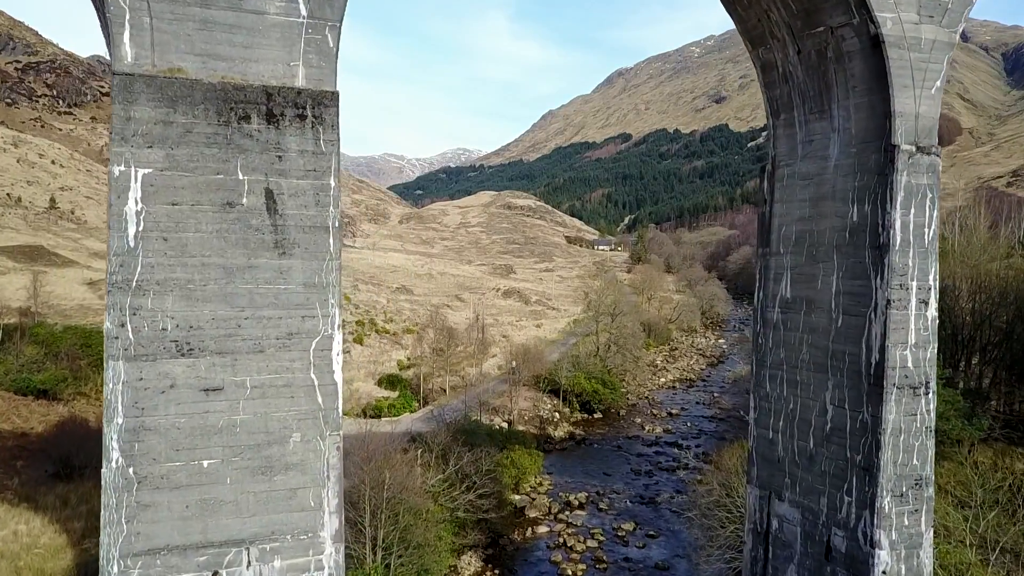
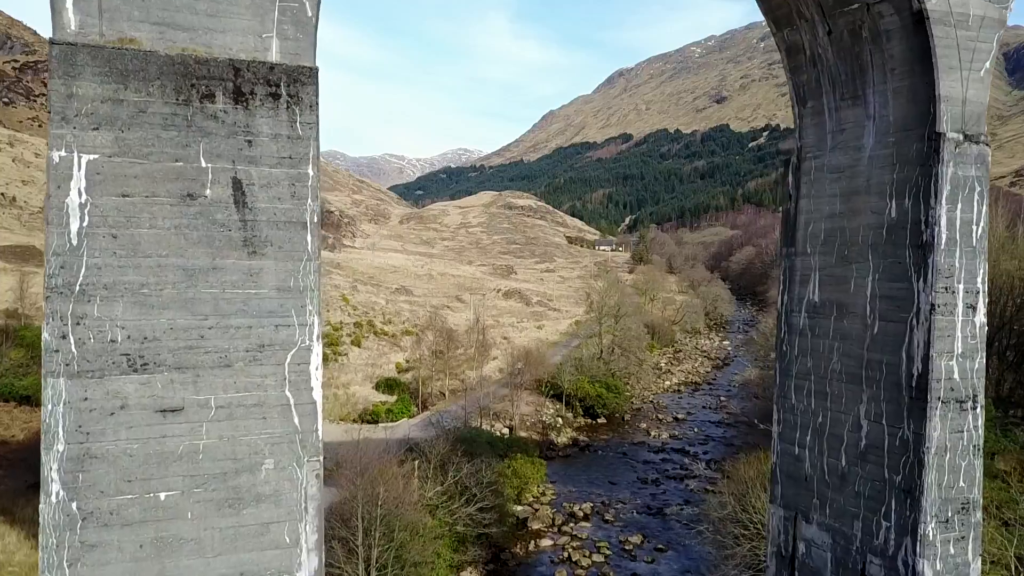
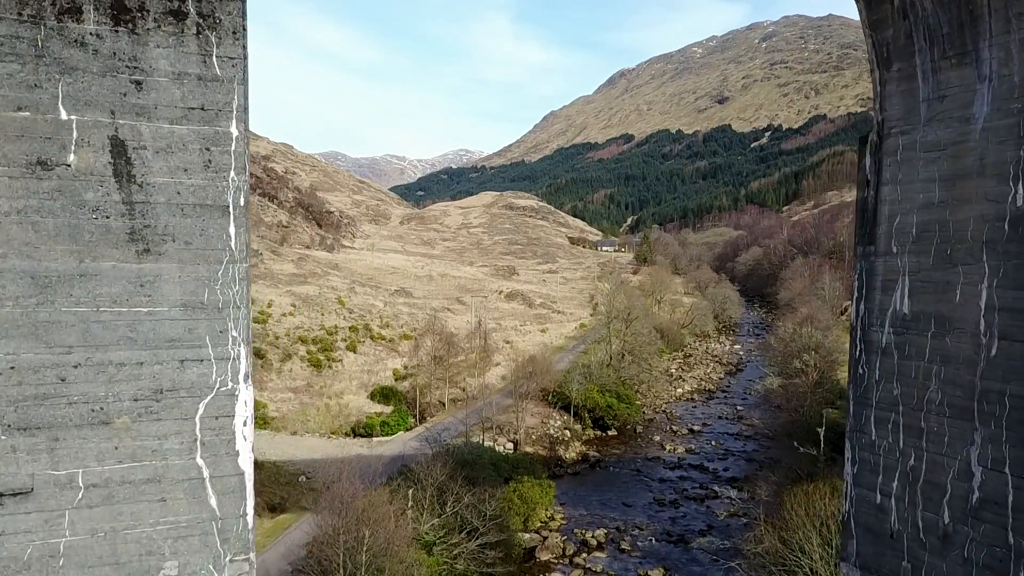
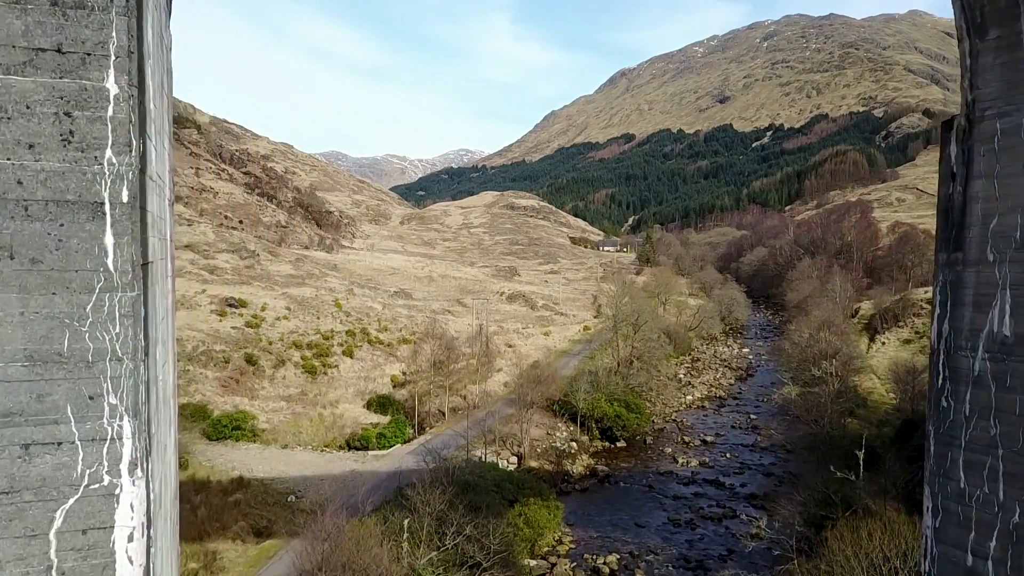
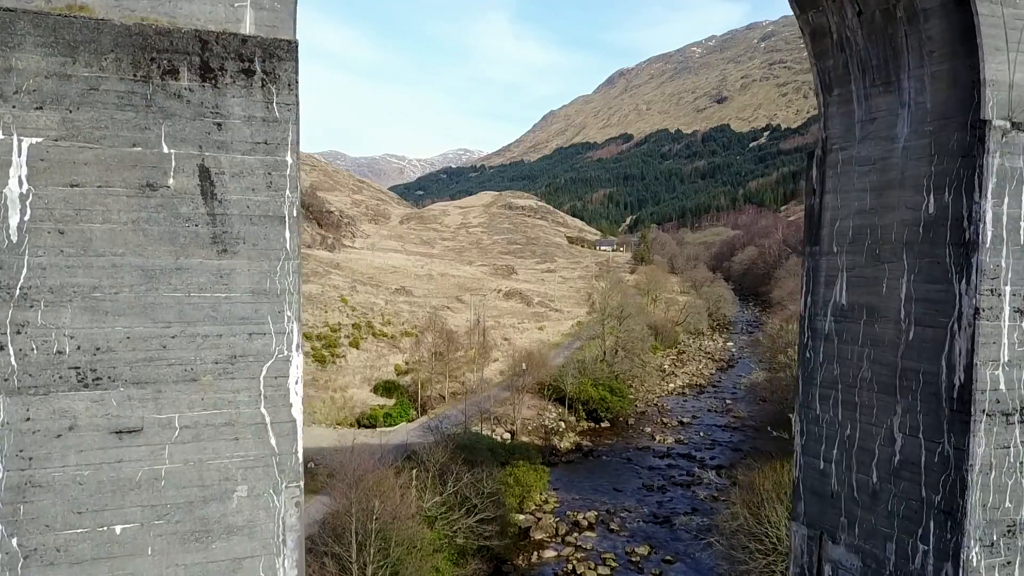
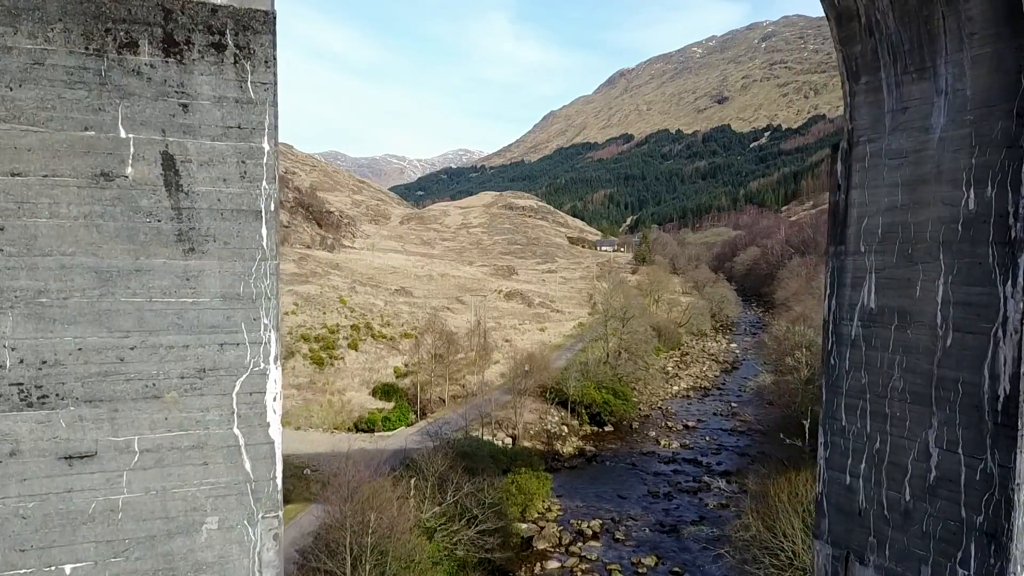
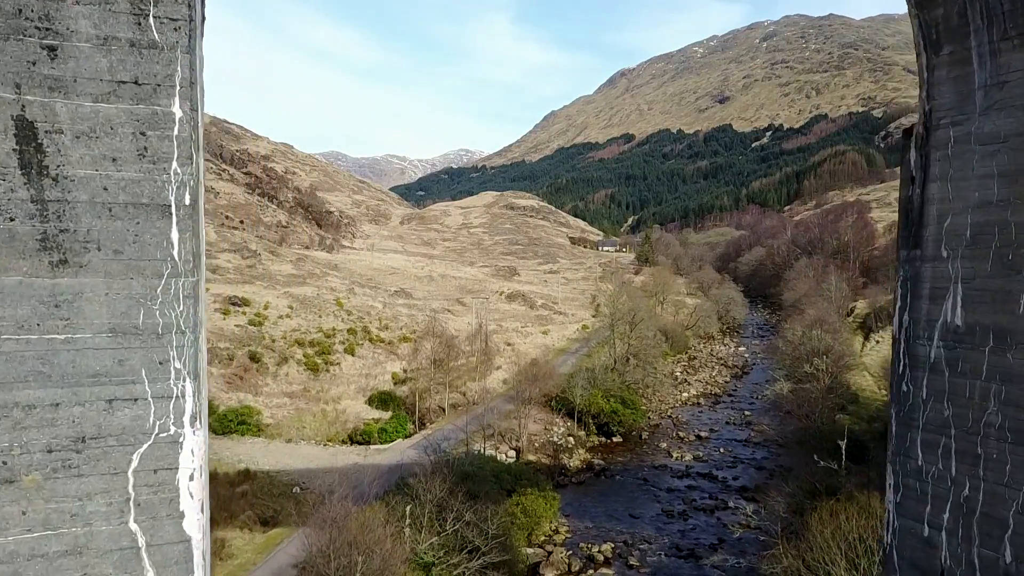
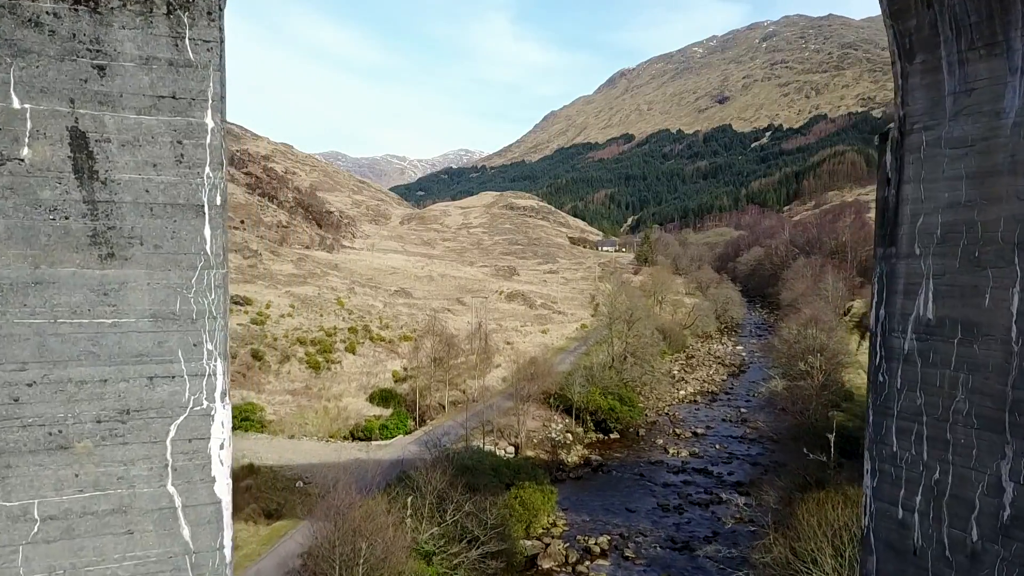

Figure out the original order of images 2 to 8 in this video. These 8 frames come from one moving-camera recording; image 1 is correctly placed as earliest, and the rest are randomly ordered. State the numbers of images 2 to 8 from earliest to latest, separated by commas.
2, 5, 6, 3, 8, 7, 4
